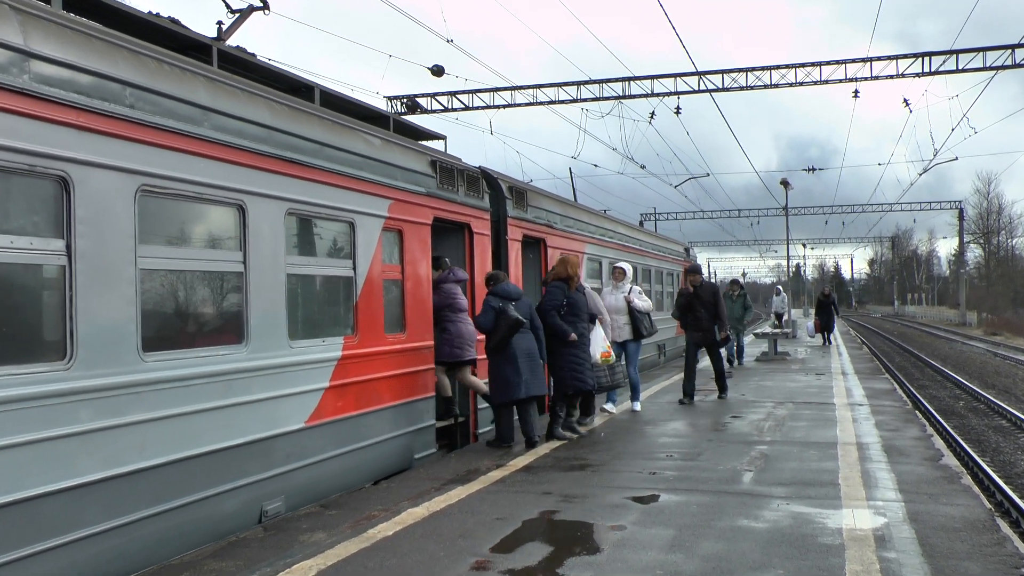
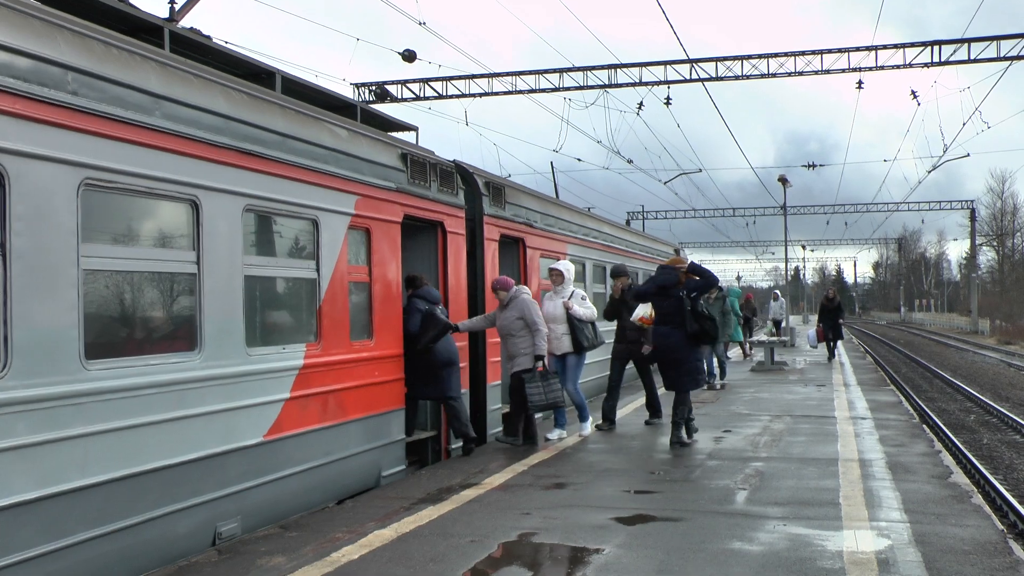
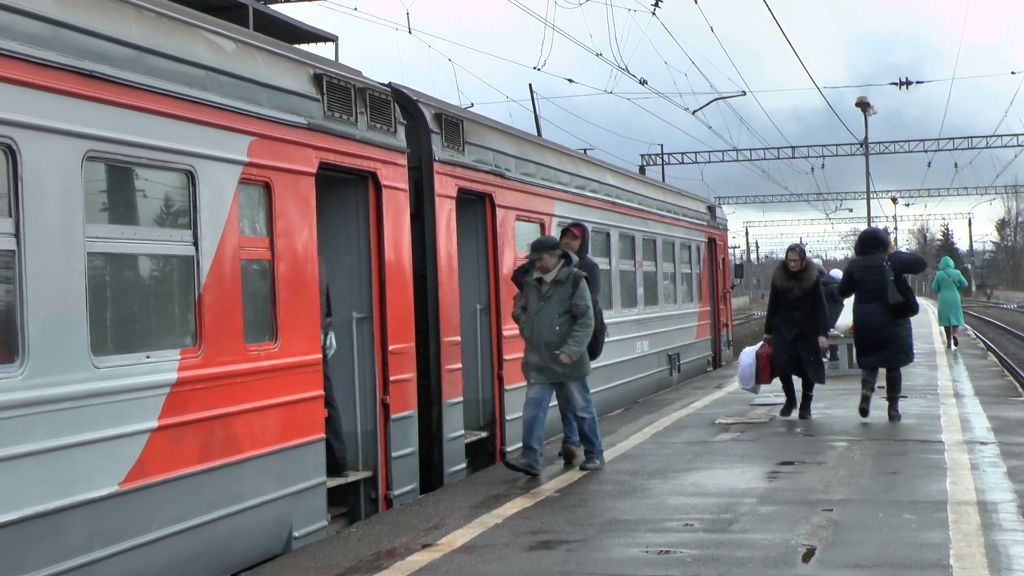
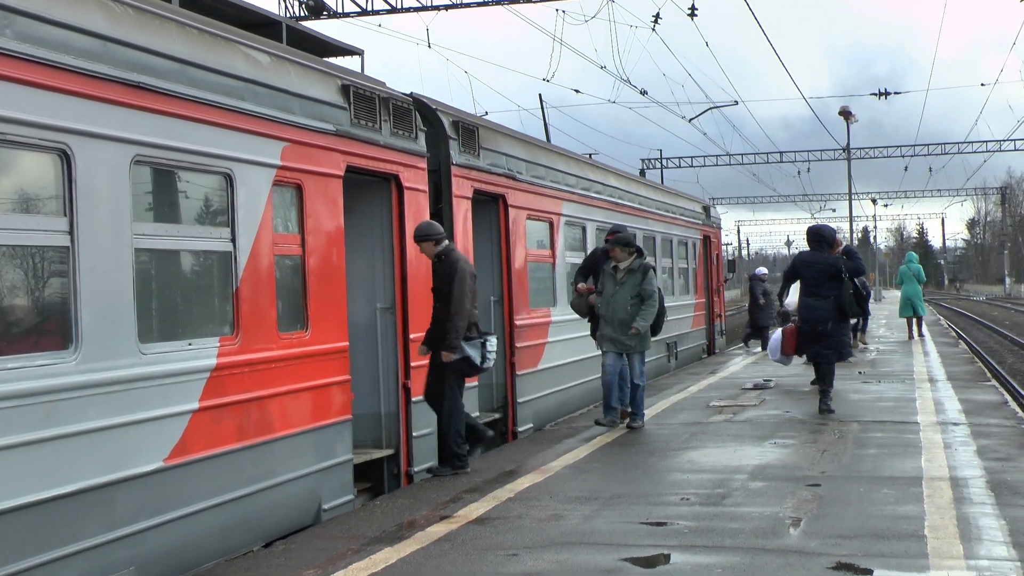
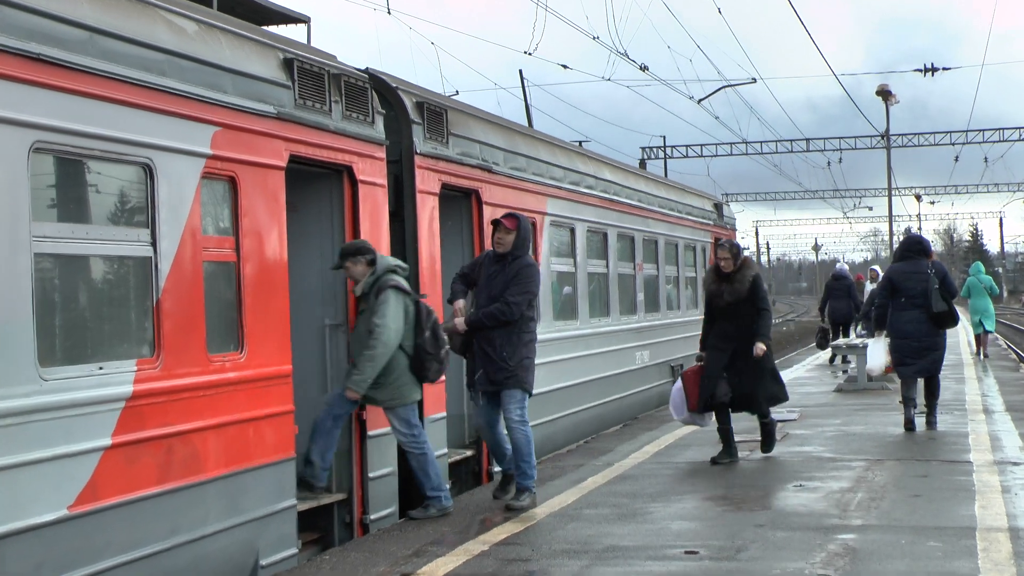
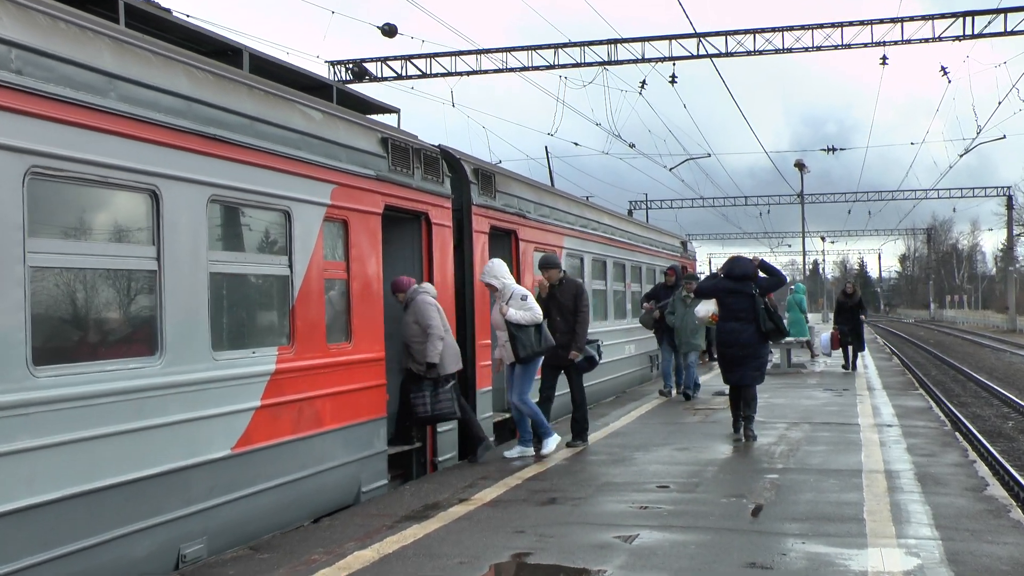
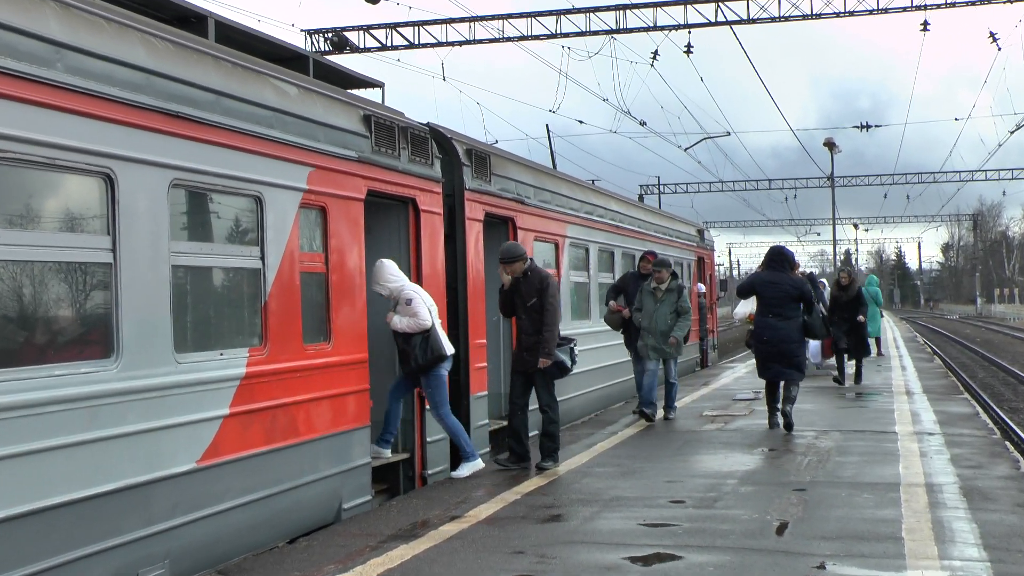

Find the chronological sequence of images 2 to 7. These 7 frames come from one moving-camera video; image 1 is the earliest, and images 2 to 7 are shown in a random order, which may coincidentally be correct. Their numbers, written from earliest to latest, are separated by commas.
2, 6, 7, 4, 3, 5
